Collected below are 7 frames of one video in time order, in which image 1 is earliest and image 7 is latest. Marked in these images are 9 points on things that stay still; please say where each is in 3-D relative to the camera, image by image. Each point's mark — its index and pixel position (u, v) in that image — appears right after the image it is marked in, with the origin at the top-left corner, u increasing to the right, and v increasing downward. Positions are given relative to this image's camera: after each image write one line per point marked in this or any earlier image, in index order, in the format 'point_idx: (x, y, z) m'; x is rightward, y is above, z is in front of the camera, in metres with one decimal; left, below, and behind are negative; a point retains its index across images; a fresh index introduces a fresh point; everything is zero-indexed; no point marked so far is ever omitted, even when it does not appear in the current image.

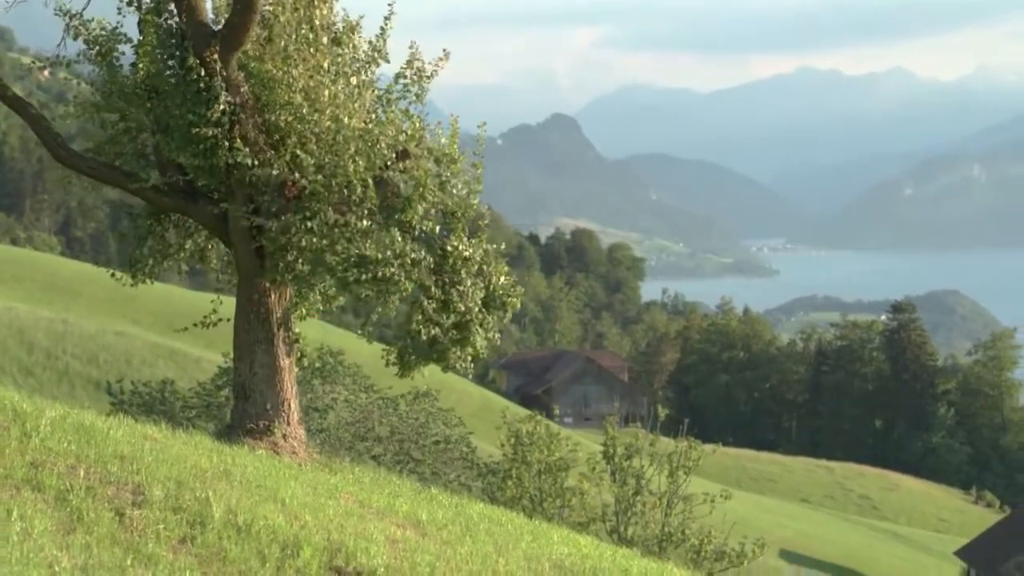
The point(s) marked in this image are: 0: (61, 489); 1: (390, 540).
0: (-3.5, -1.6, +8.8) m
1: (-1.1, -2.3, +10.2) m
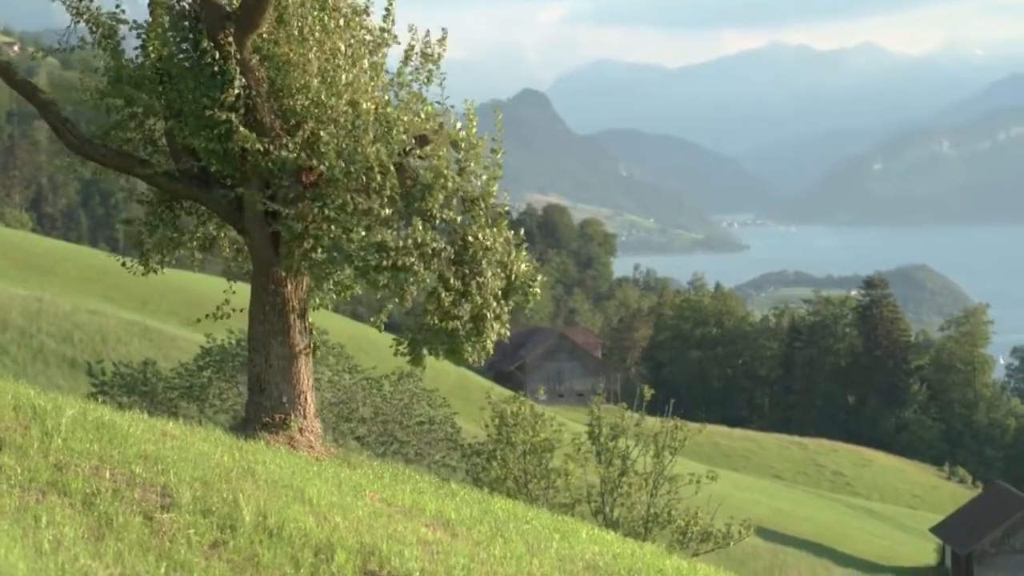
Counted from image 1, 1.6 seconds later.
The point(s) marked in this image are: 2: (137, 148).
0: (-3.2, -1.5, +8.5) m
1: (-0.8, -2.2, +9.9) m
2: (-5.5, +2.1, +16.4) m
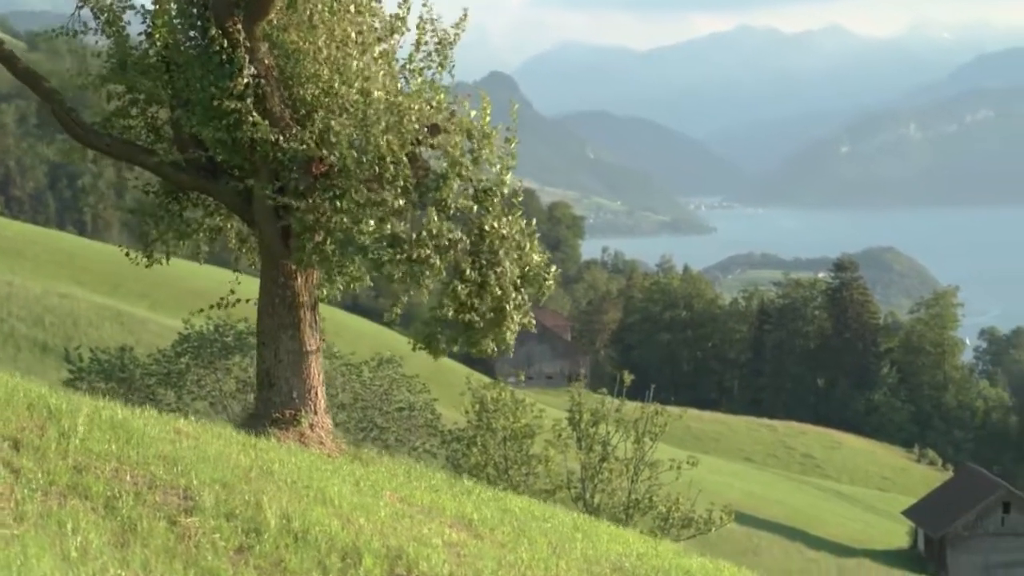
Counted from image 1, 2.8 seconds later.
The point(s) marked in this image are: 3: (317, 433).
0: (-3.0, -1.5, +8.2) m
1: (-0.6, -2.2, +9.7) m
2: (-5.4, +2.2, +16.1) m
3: (-2.5, -1.9, +14.3) m
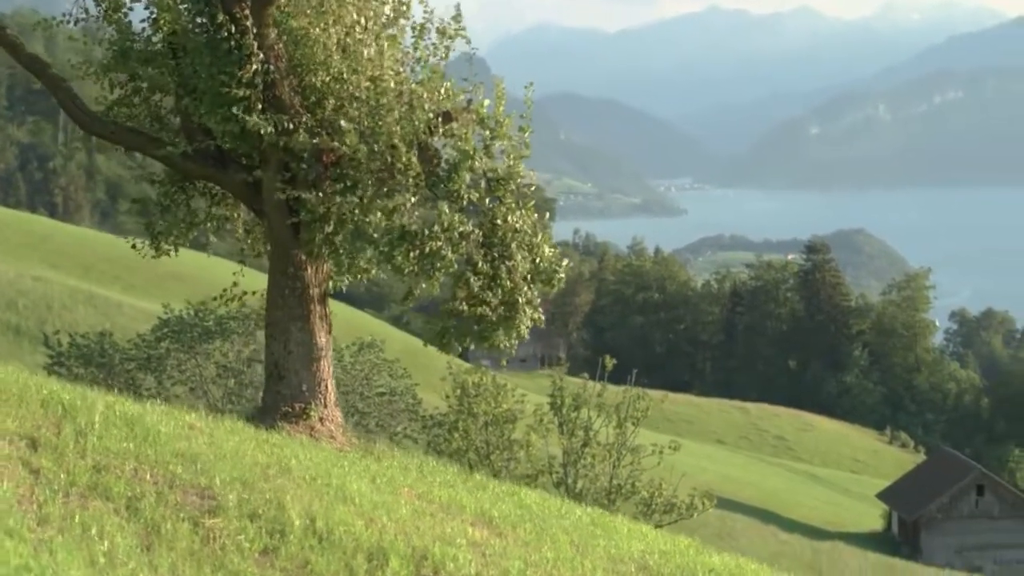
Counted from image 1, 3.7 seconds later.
0: (-2.7, -1.5, +8.0) m
1: (-0.3, -2.2, +9.5) m
2: (-5.2, +2.3, +15.8) m
3: (-2.3, -1.7, +14.1) m
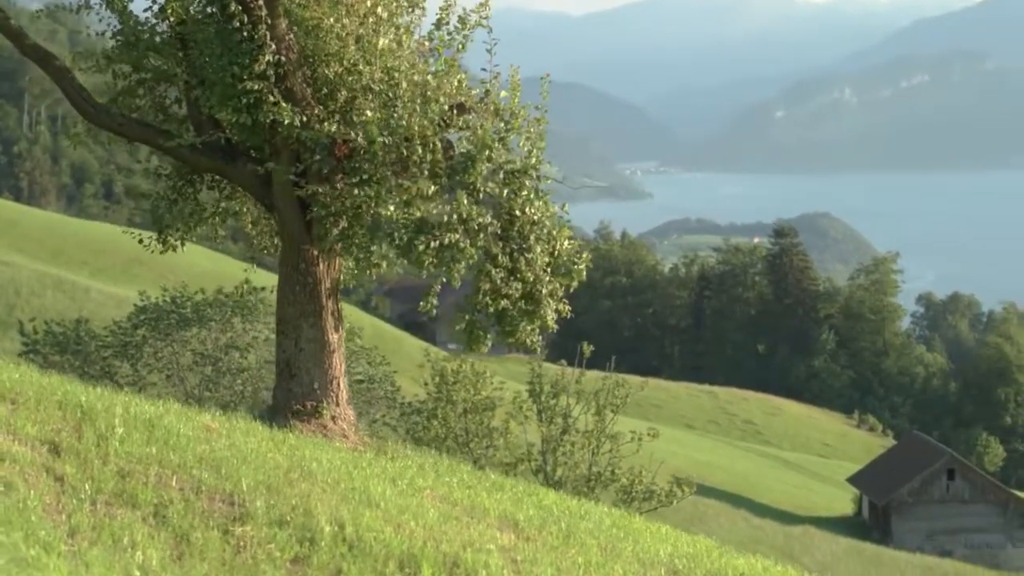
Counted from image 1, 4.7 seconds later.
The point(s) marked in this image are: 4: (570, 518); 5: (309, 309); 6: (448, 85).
0: (-2.5, -1.5, +7.7) m
1: (-0.1, -2.2, +9.3) m
2: (-5.0, +2.4, +15.5) m
3: (-2.1, -1.7, +13.8) m
4: (+0.6, -2.3, +11.4) m
5: (-2.5, -0.3, +13.9) m
6: (-0.8, +2.5, +13.8) m
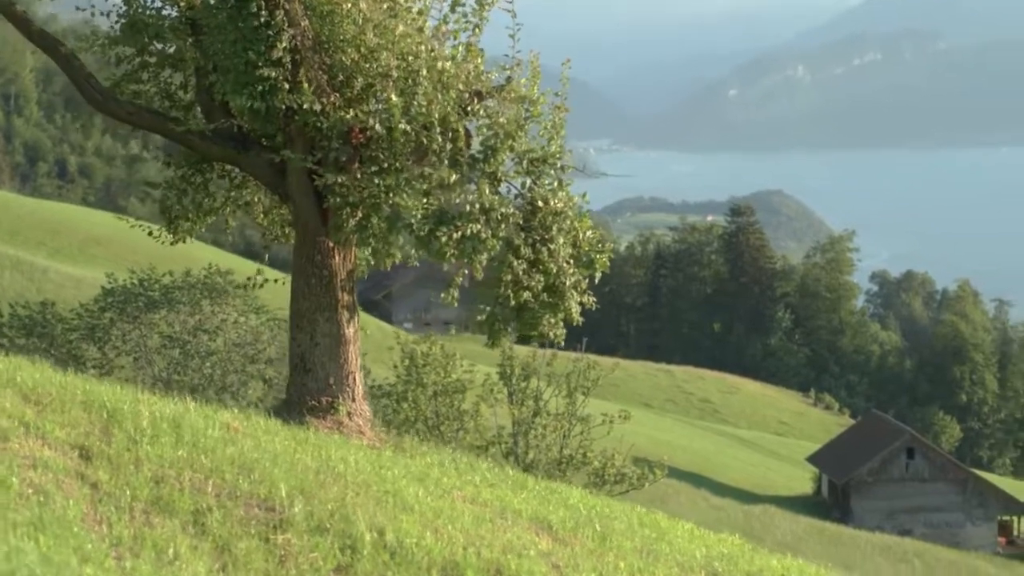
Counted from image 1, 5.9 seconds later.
0: (-2.1, -1.5, +7.4) m
1: (+0.2, -2.1, +9.0) m
2: (-4.8, +2.5, +15.0) m
3: (-1.9, -1.6, +13.5) m
4: (+0.8, -2.3, +11.2) m
5: (-2.3, -0.2, +13.5) m
6: (-0.5, +2.6, +13.4) m
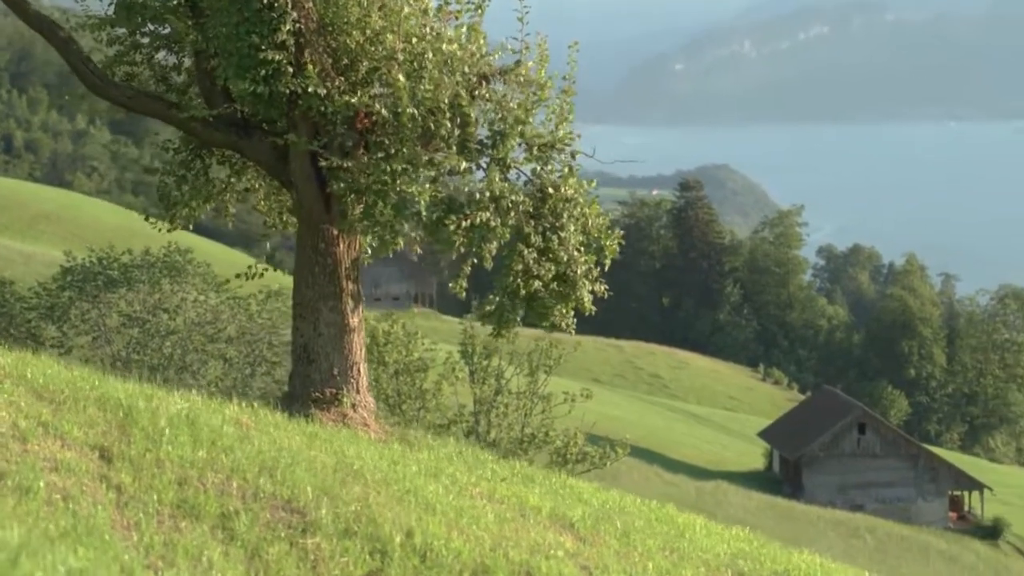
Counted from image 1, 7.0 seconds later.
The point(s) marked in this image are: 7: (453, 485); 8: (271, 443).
0: (-1.9, -1.4, +7.1) m
1: (+0.4, -2.1, +8.8) m
2: (-4.8, +2.7, +14.6) m
3: (-1.8, -1.5, +13.2) m
4: (+1.0, -2.2, +11.0) m
5: (-2.2, 0.0, +13.2) m
6: (-0.4, +2.7, +13.1) m
7: (-0.6, -1.8, +10.3) m
8: (-2.0, -1.3, +9.3) m
